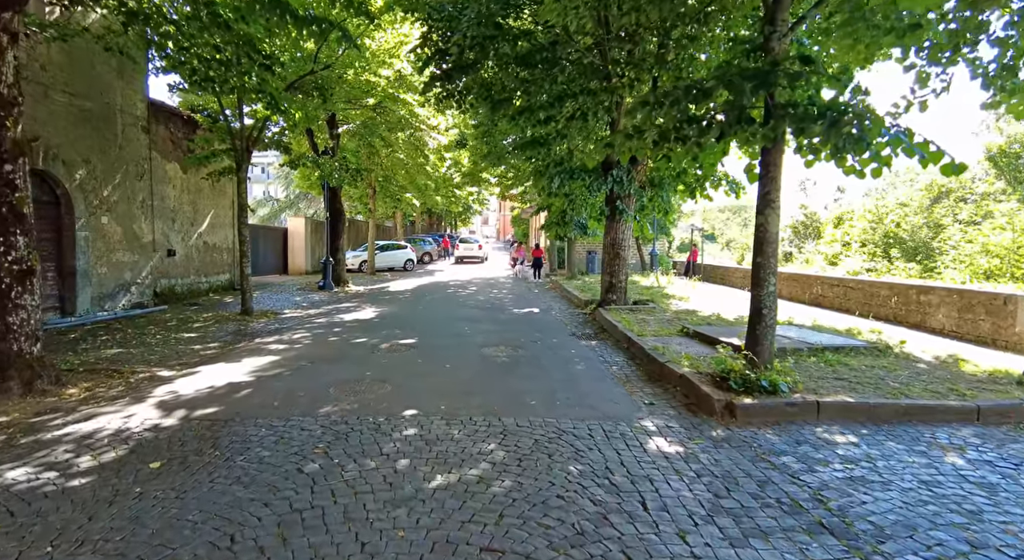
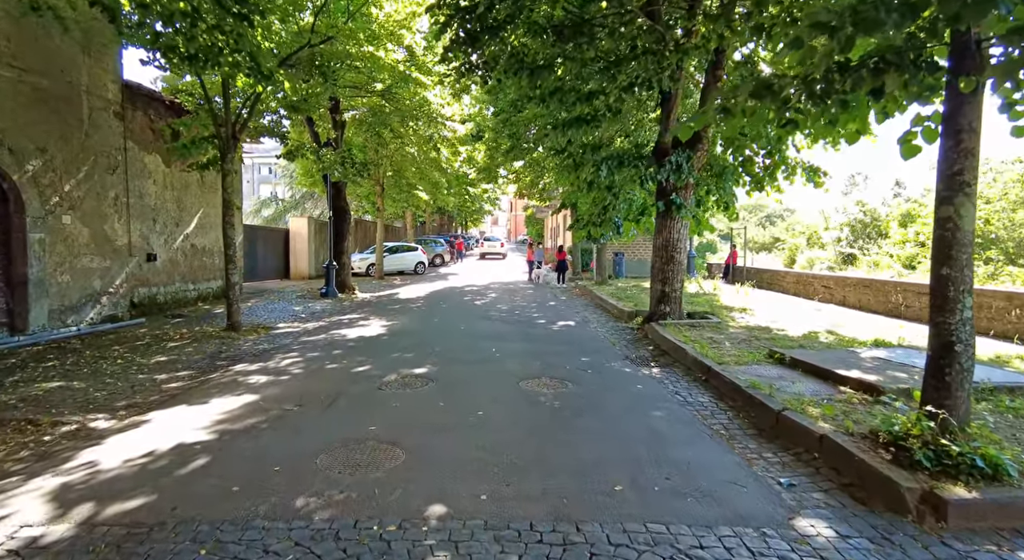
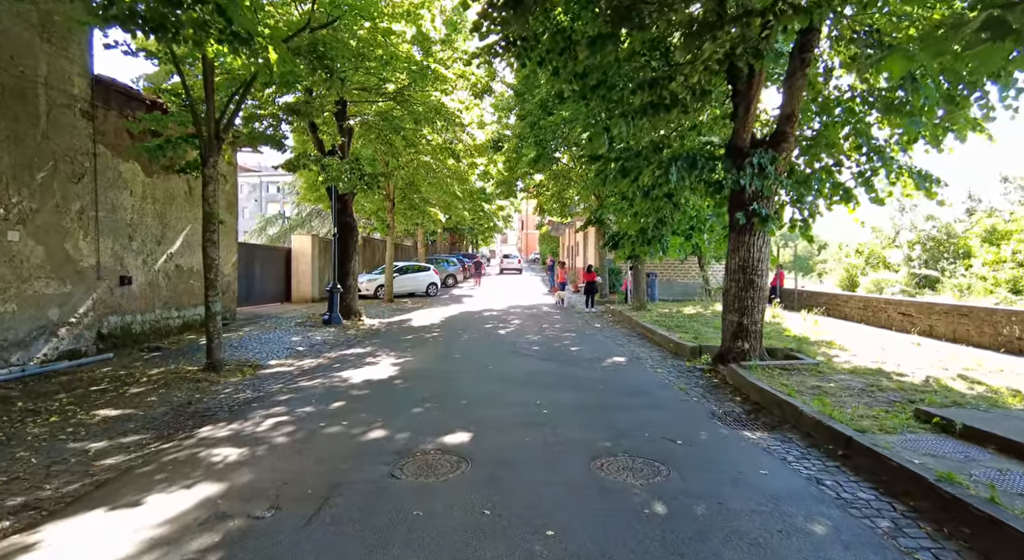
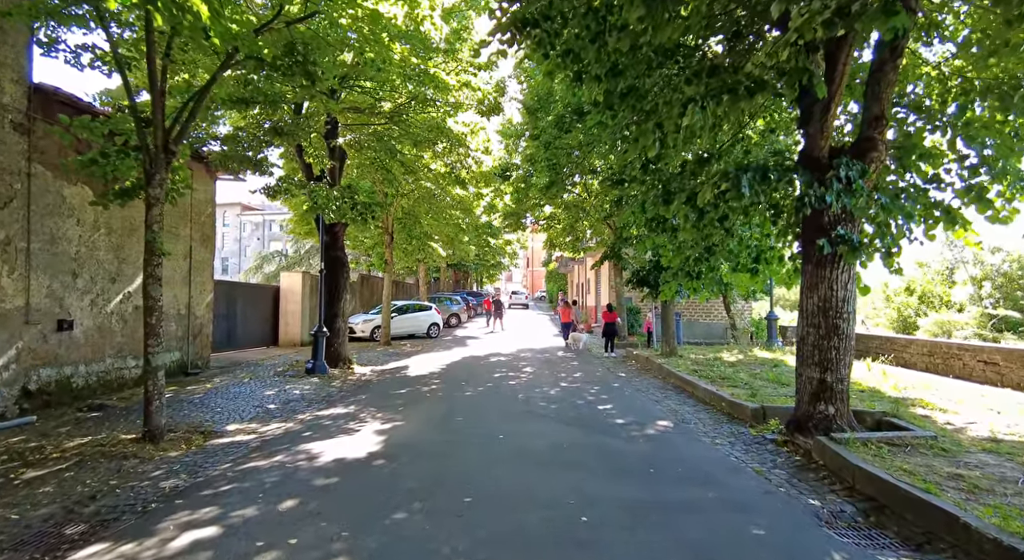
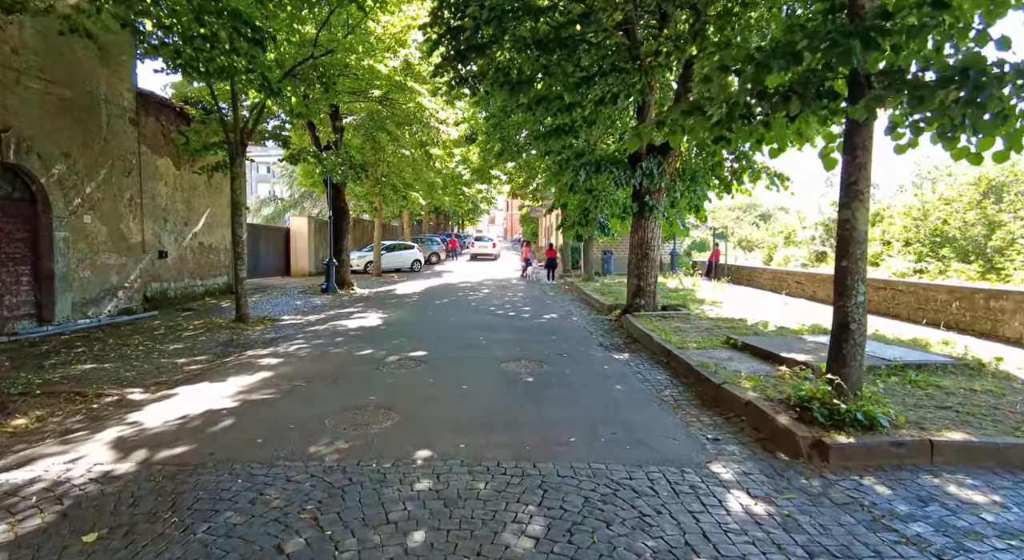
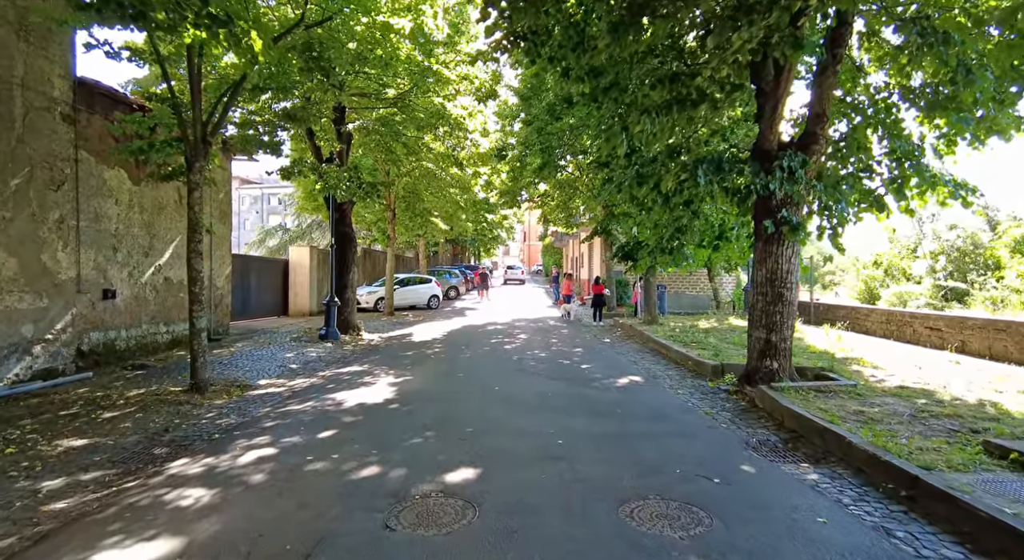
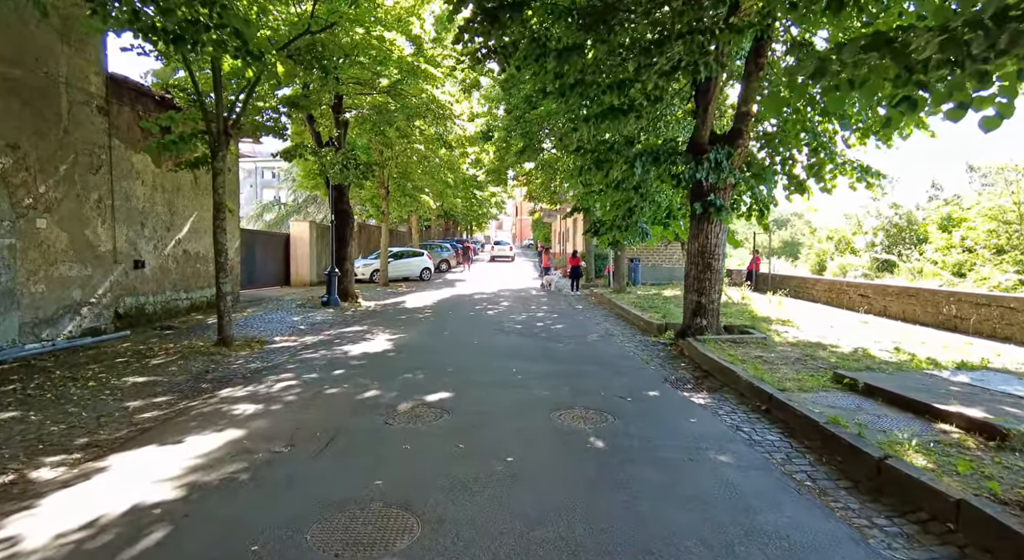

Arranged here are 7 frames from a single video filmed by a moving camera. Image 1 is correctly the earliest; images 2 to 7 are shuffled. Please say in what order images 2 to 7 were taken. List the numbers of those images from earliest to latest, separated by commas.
5, 2, 7, 3, 6, 4
